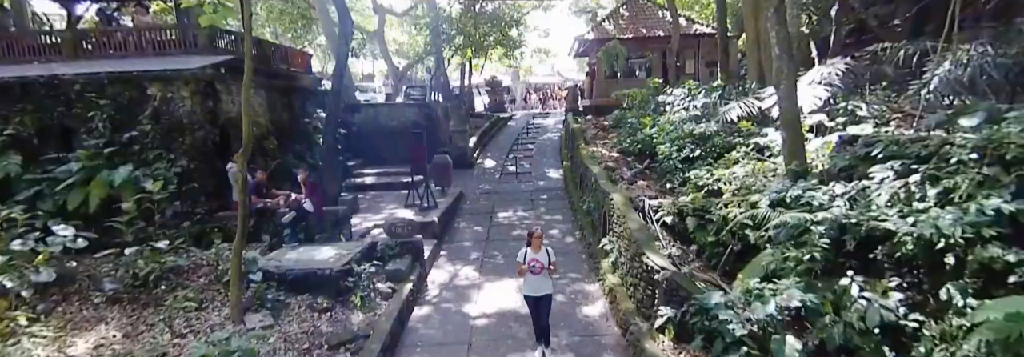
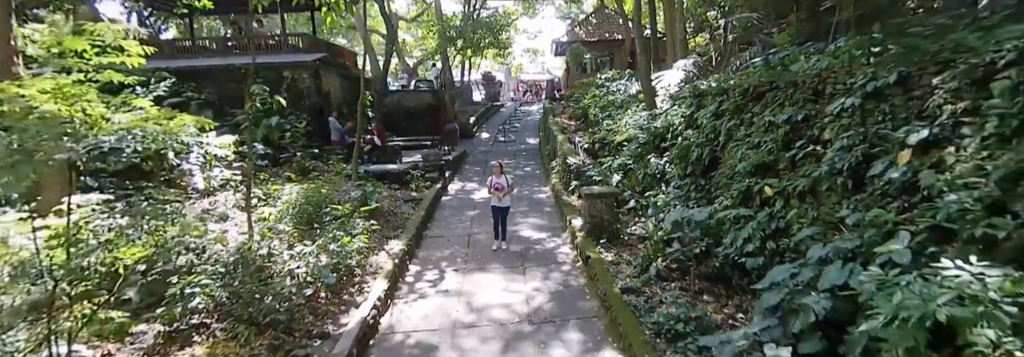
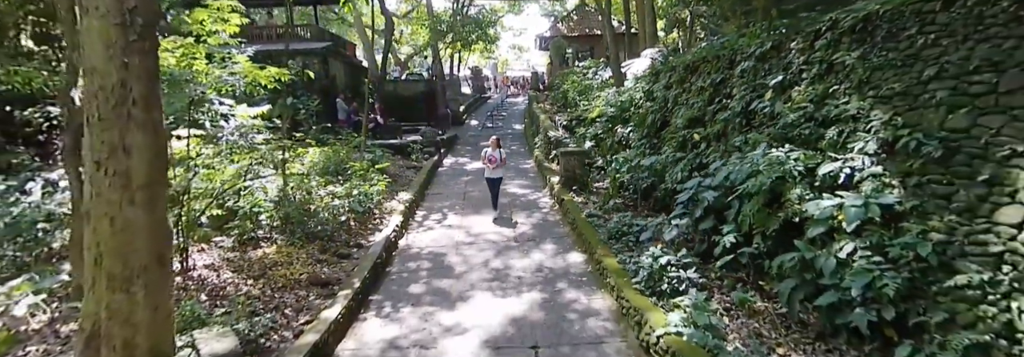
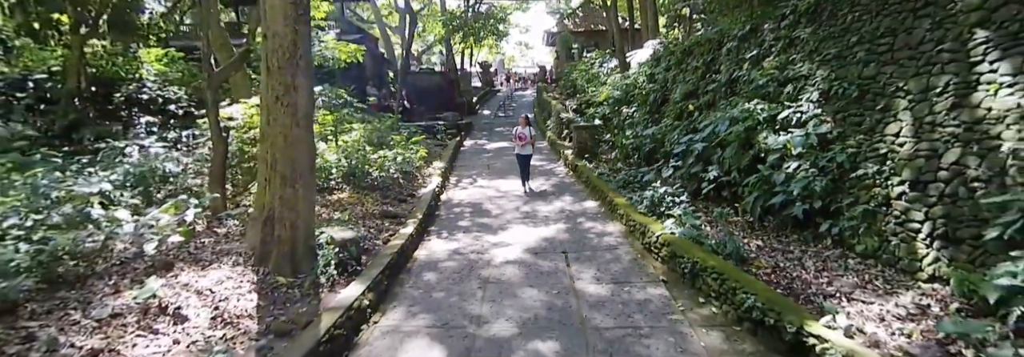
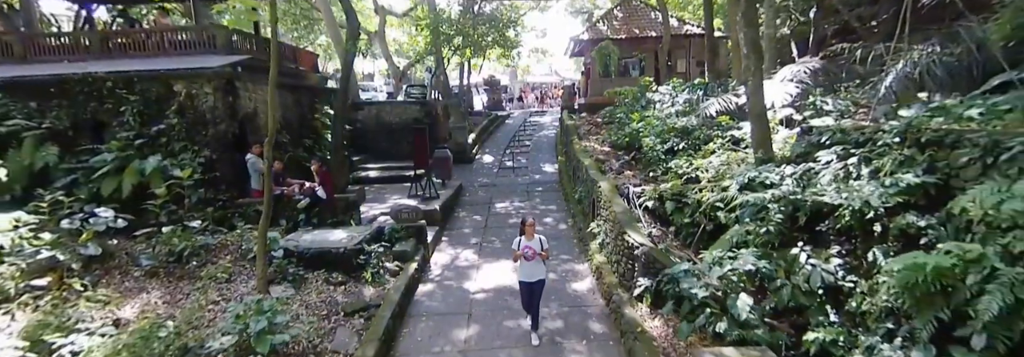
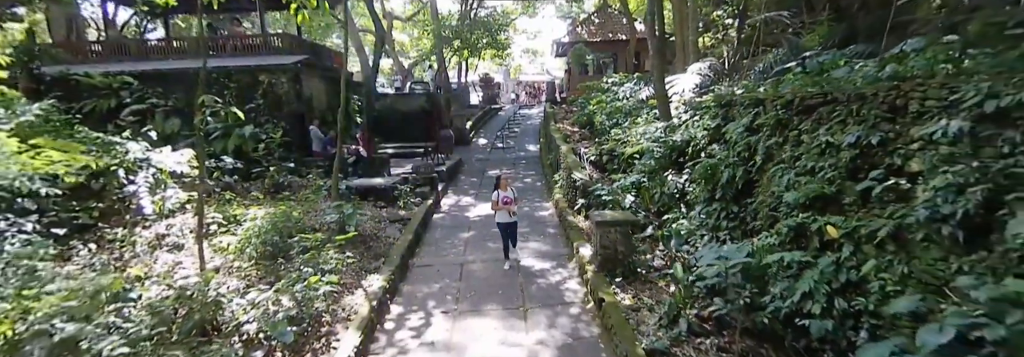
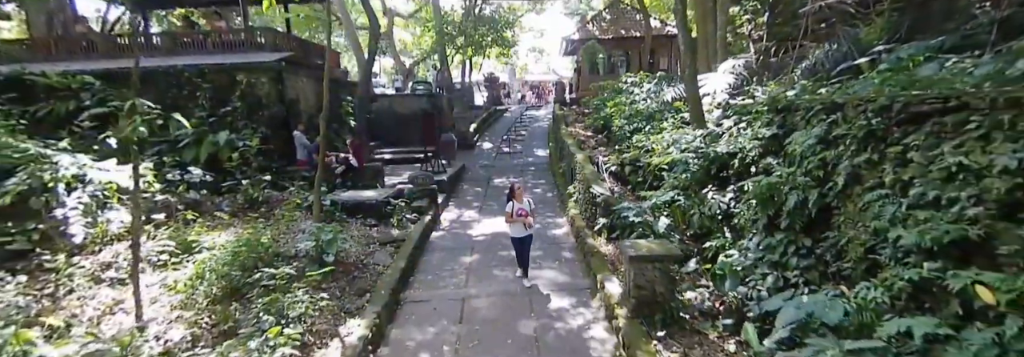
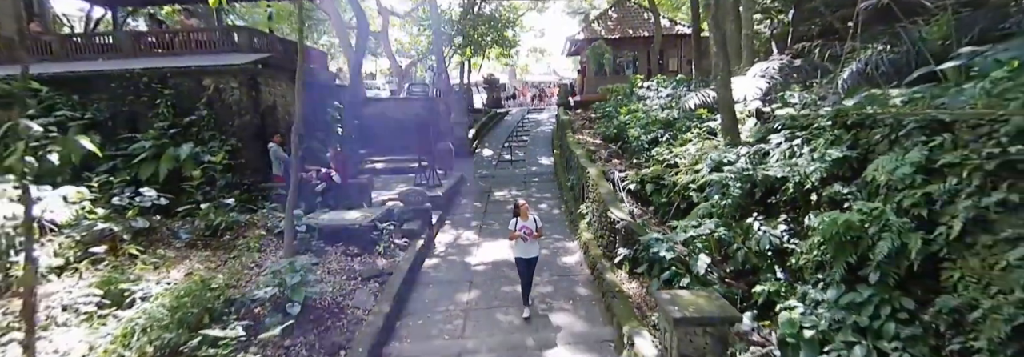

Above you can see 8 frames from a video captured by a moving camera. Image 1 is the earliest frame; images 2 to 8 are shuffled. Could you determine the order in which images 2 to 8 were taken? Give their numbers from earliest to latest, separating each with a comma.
5, 8, 7, 6, 2, 3, 4
